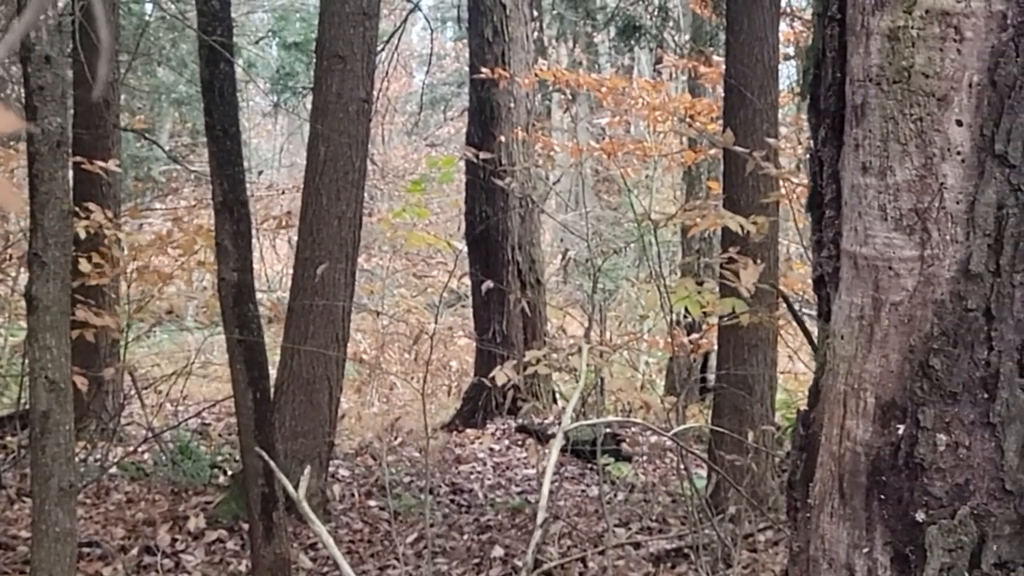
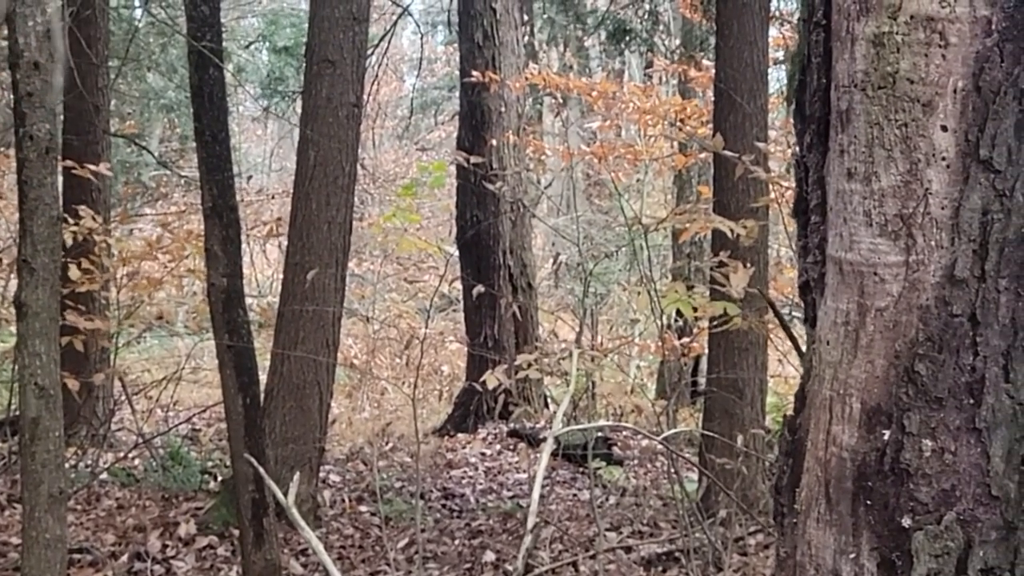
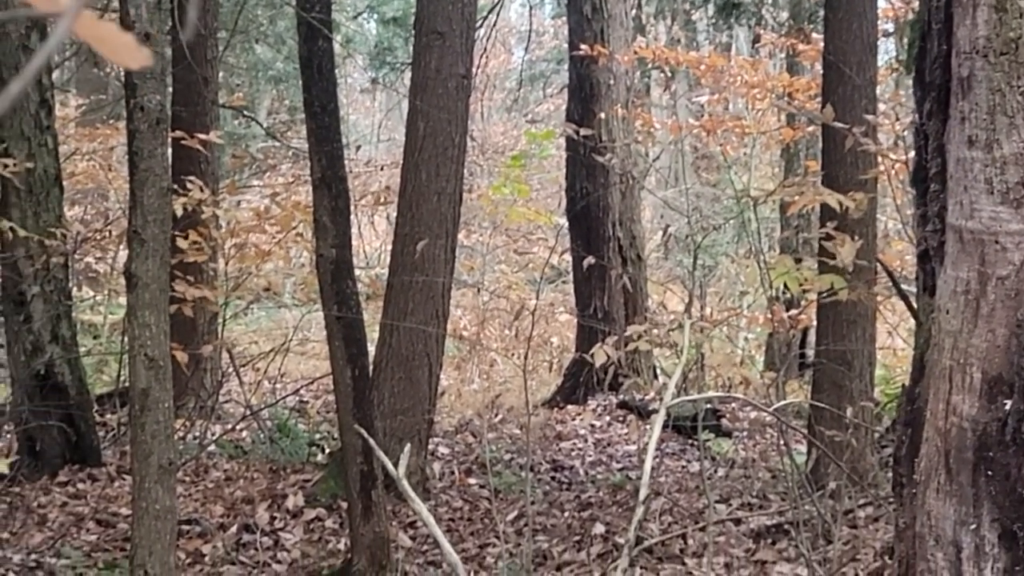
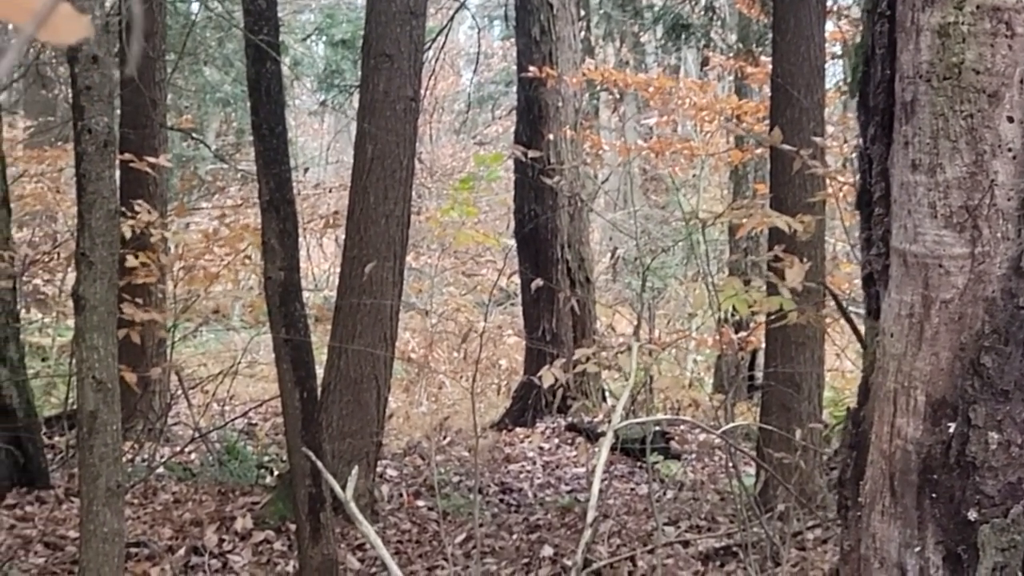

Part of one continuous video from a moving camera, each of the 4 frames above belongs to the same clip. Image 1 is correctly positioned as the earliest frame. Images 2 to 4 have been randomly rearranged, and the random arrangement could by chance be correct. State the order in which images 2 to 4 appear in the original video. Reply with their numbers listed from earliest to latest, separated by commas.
2, 4, 3
